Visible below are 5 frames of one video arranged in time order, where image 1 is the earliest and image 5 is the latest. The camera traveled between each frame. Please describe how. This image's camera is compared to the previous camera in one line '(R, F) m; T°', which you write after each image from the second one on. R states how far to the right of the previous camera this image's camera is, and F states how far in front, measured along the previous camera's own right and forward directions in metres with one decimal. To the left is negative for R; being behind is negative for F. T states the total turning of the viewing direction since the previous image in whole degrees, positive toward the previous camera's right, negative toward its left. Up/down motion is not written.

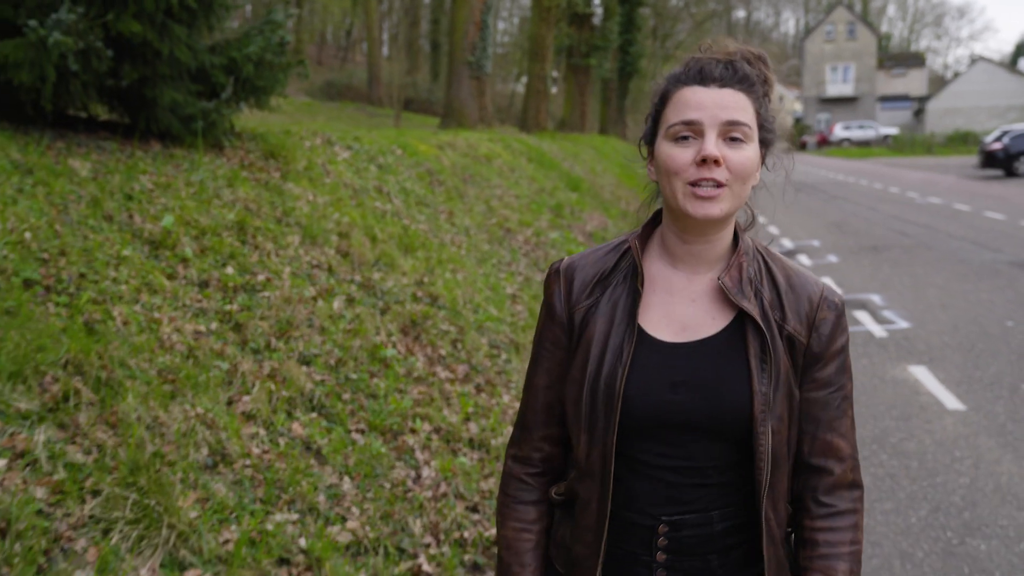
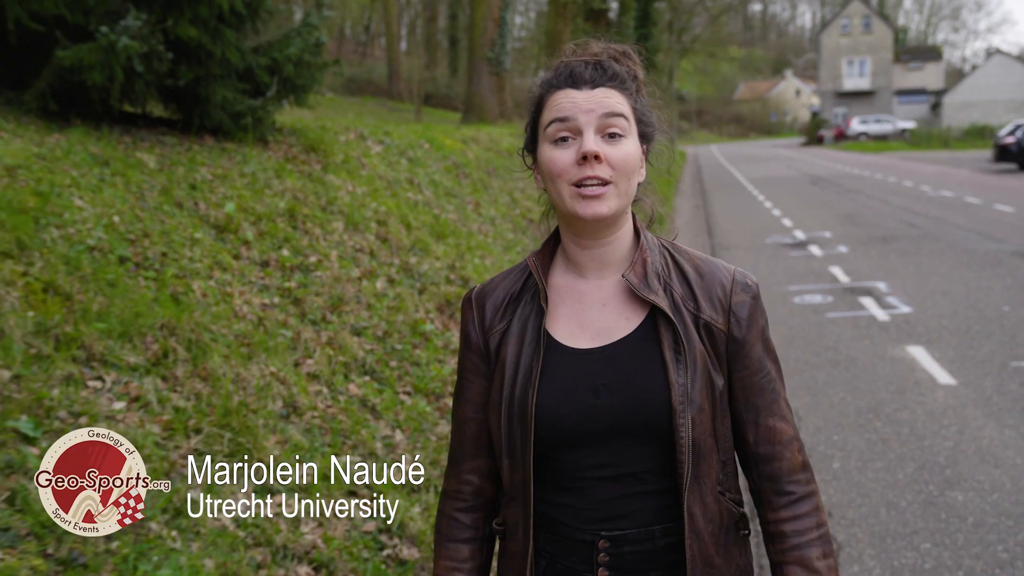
(-0.1, -0.6) m; -1°
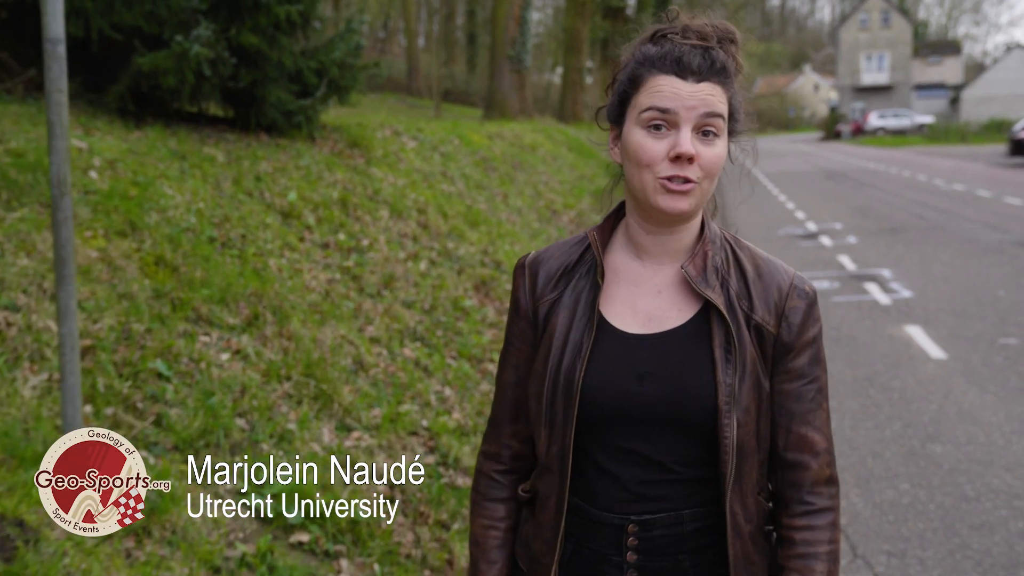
(-0.1, -0.8) m; -1°
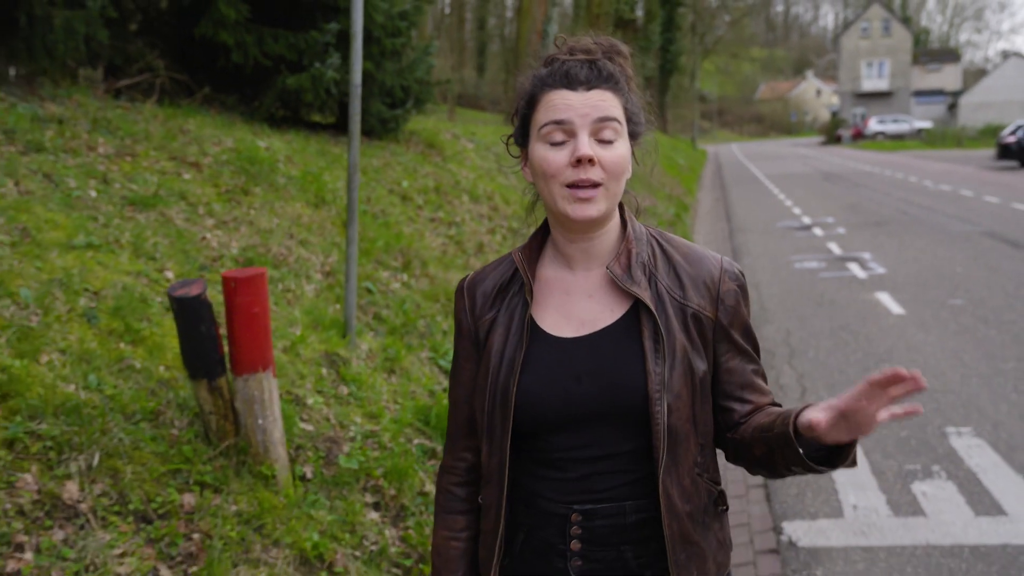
(-0.5, -2.3) m; 0°
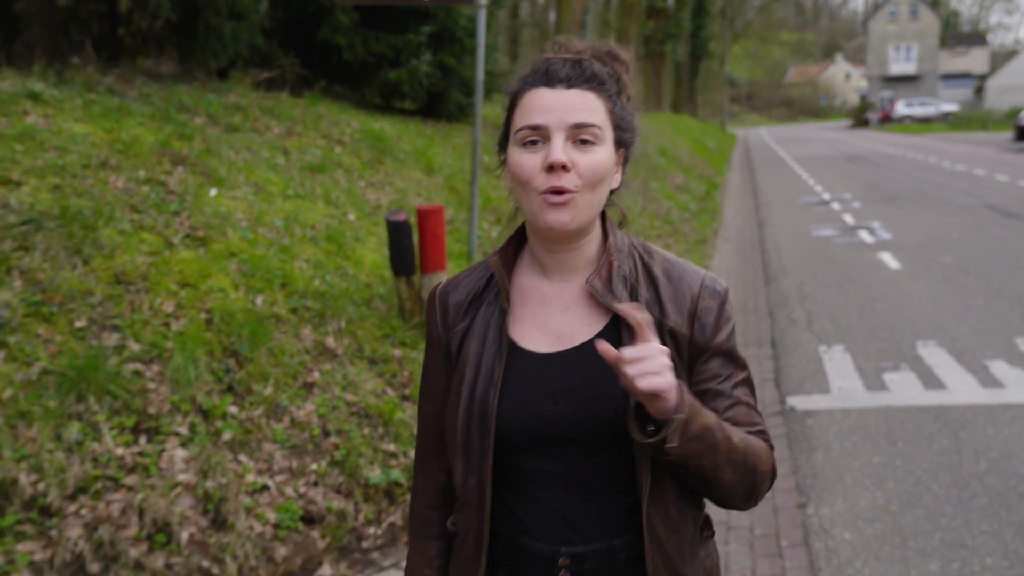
(-0.4, -2.1) m; -2°
